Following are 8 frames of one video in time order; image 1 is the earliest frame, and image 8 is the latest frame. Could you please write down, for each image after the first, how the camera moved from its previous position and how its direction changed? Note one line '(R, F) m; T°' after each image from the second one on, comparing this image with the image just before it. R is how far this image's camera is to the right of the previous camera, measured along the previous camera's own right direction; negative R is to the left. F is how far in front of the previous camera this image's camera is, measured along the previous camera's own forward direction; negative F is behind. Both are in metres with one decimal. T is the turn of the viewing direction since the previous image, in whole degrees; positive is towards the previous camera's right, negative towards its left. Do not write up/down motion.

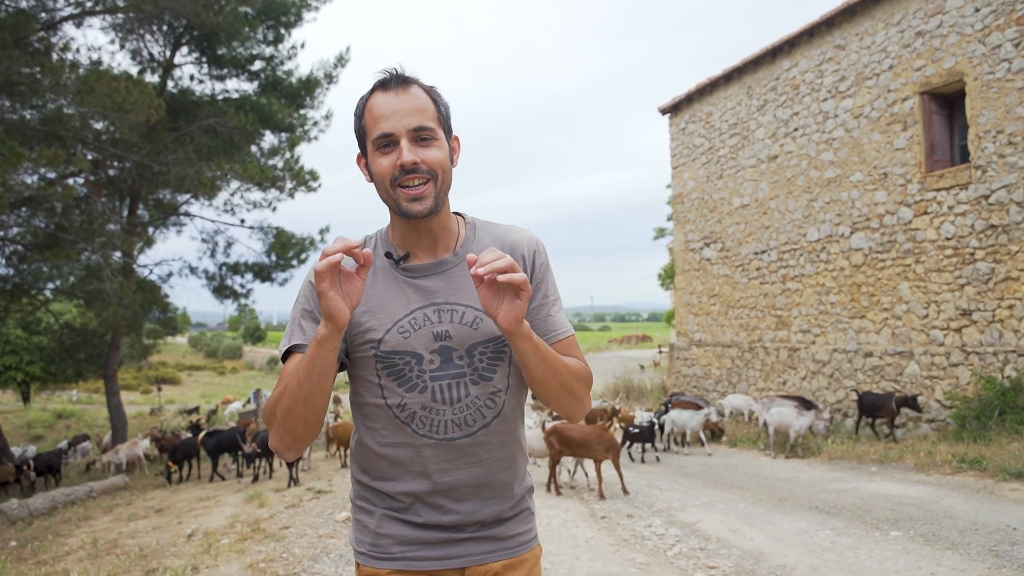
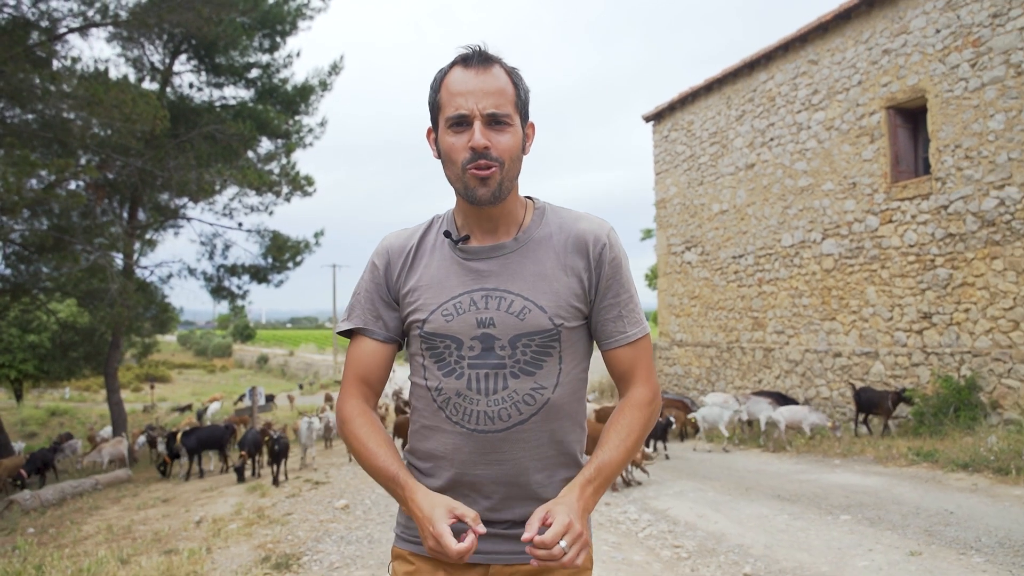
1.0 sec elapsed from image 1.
(0.0, -0.5) m; +1°
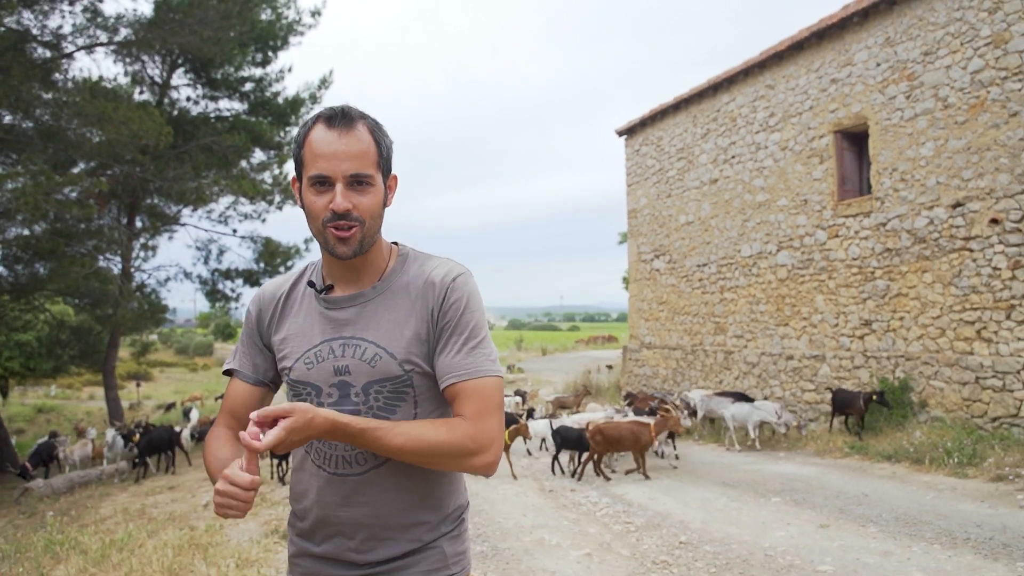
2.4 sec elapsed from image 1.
(0.0, -0.8) m; +2°
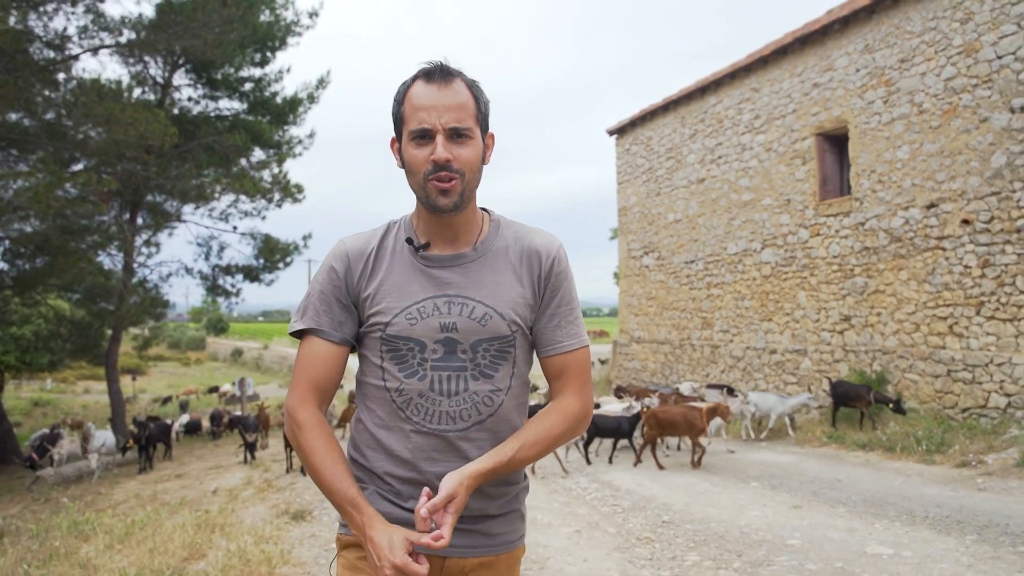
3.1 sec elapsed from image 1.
(0.0, -0.4) m; +1°
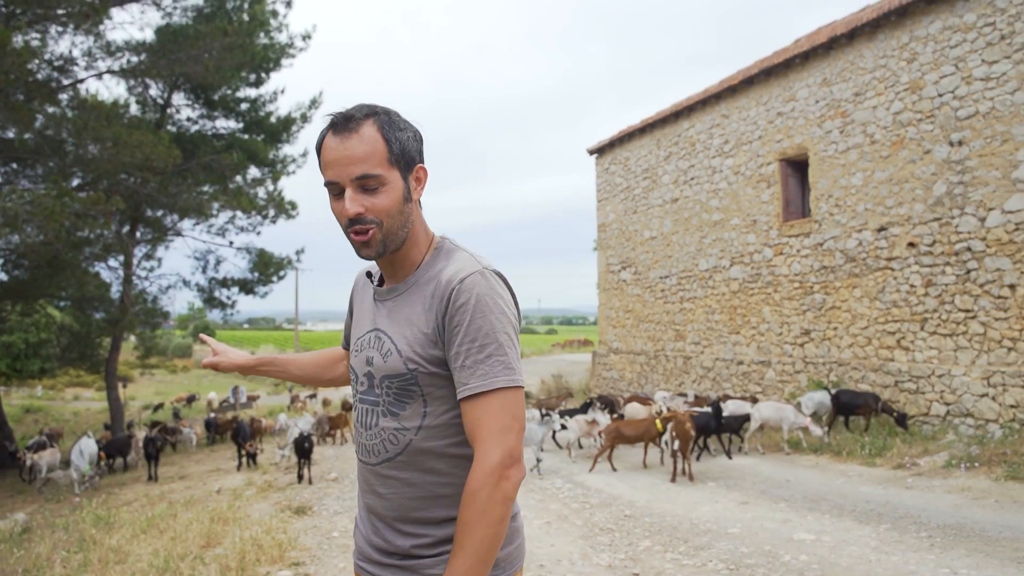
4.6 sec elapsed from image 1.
(+0.1, -0.7) m; +1°
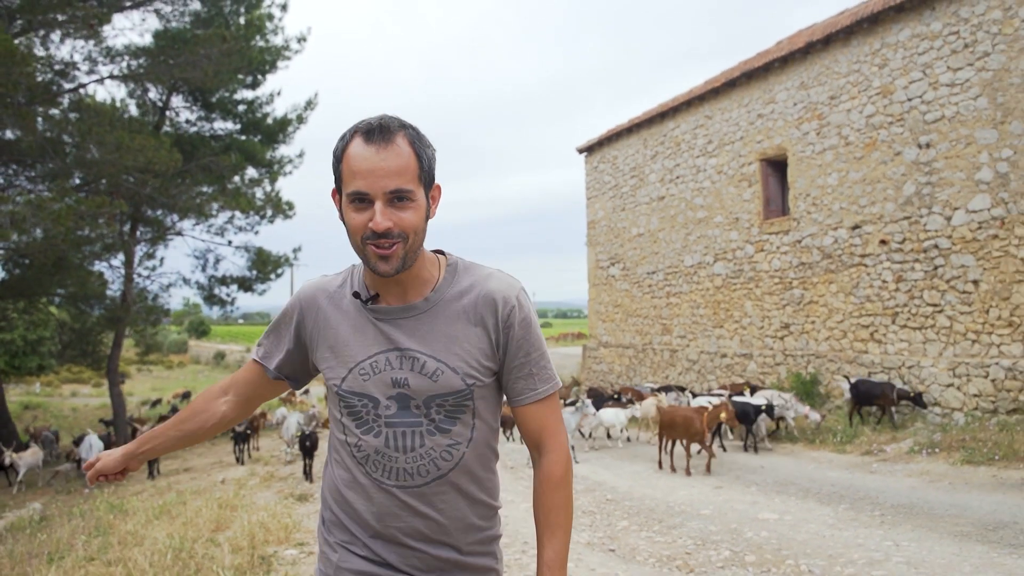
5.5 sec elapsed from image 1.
(+0.1, -0.4) m; +1°
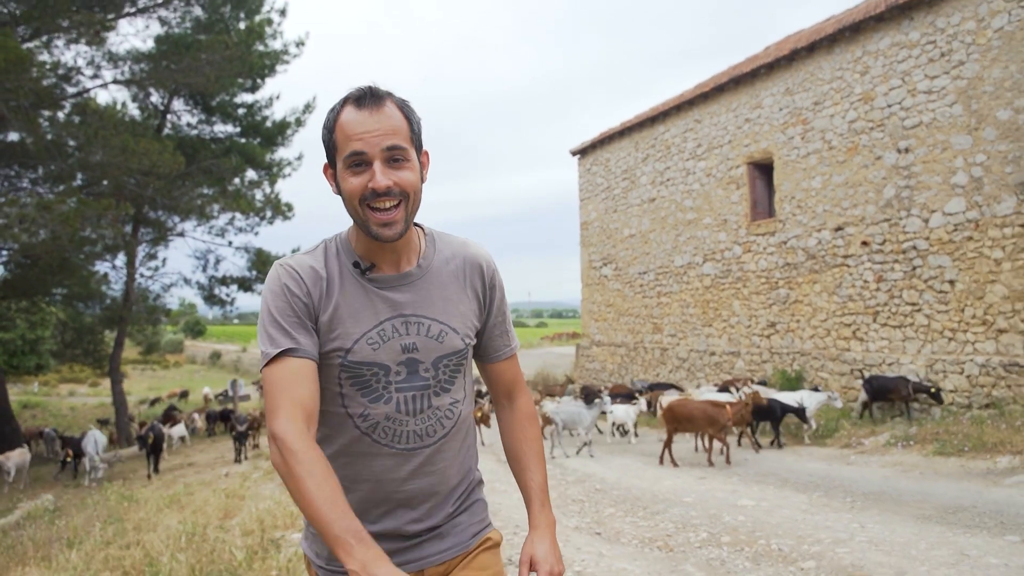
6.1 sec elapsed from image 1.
(0.0, -0.3) m; 0°
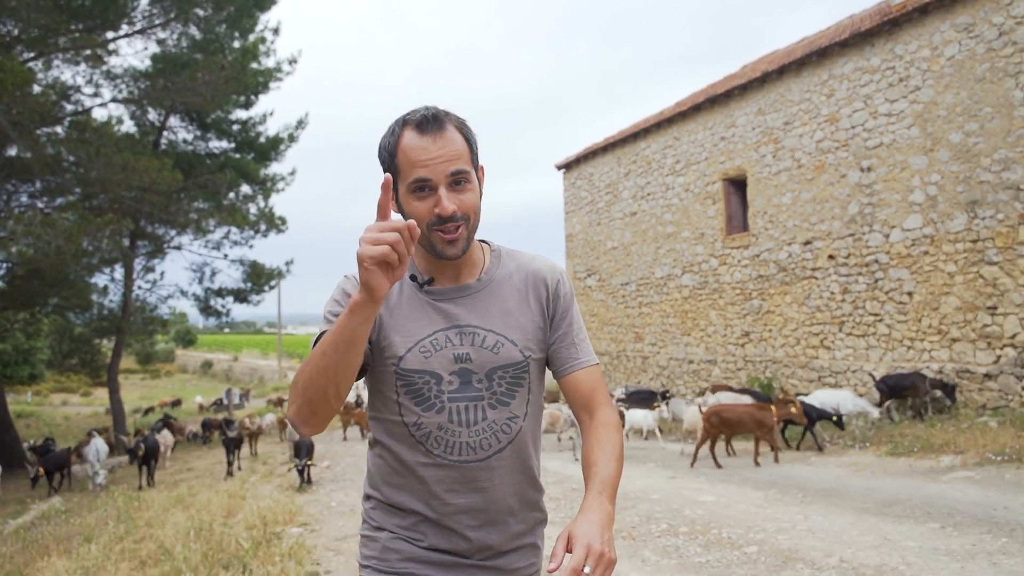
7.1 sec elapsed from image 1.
(+0.1, -0.5) m; +1°
